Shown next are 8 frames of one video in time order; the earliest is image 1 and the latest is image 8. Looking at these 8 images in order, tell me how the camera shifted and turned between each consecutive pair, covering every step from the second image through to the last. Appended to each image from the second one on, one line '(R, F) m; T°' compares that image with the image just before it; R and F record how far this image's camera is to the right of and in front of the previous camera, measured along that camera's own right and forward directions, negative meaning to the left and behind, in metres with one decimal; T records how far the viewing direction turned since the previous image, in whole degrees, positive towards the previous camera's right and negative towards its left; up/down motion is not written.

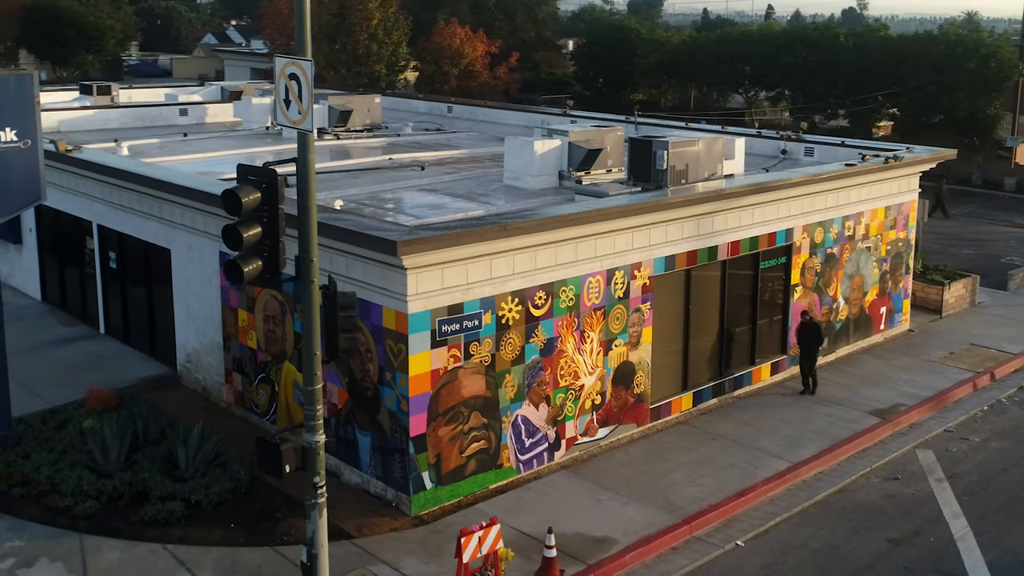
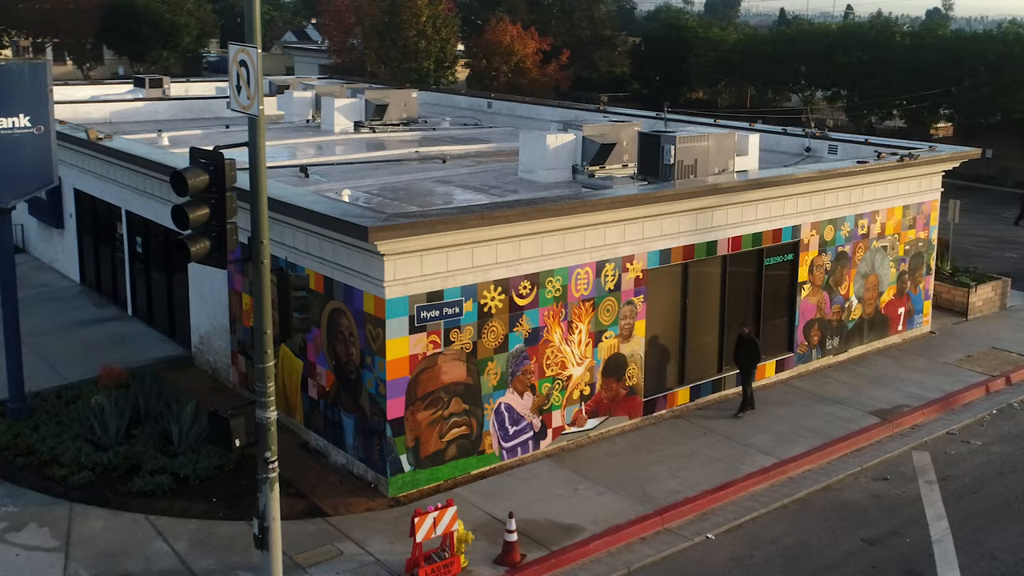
(+1.2, -0.1) m; -4°
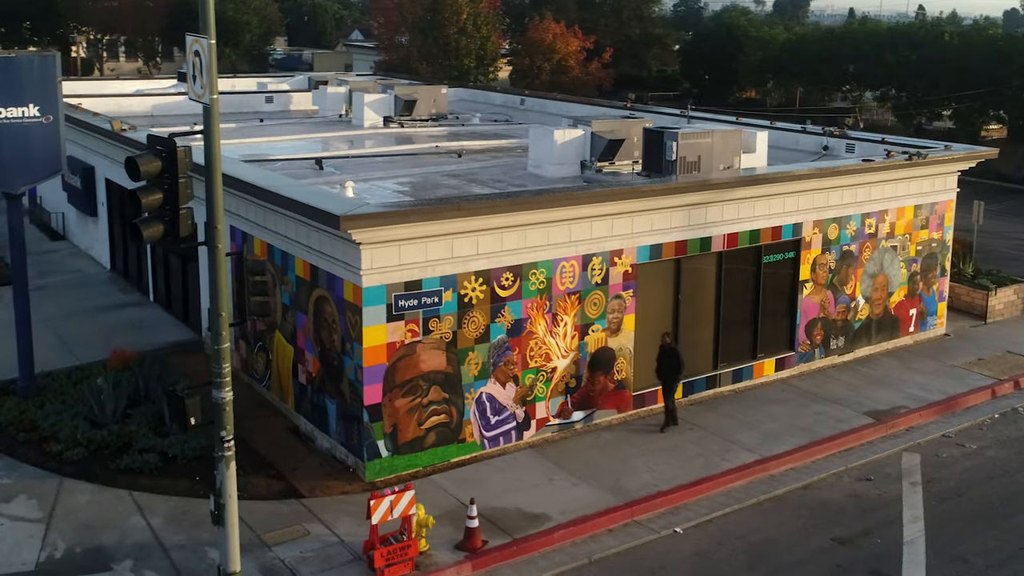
(+1.1, -0.1) m; -4°
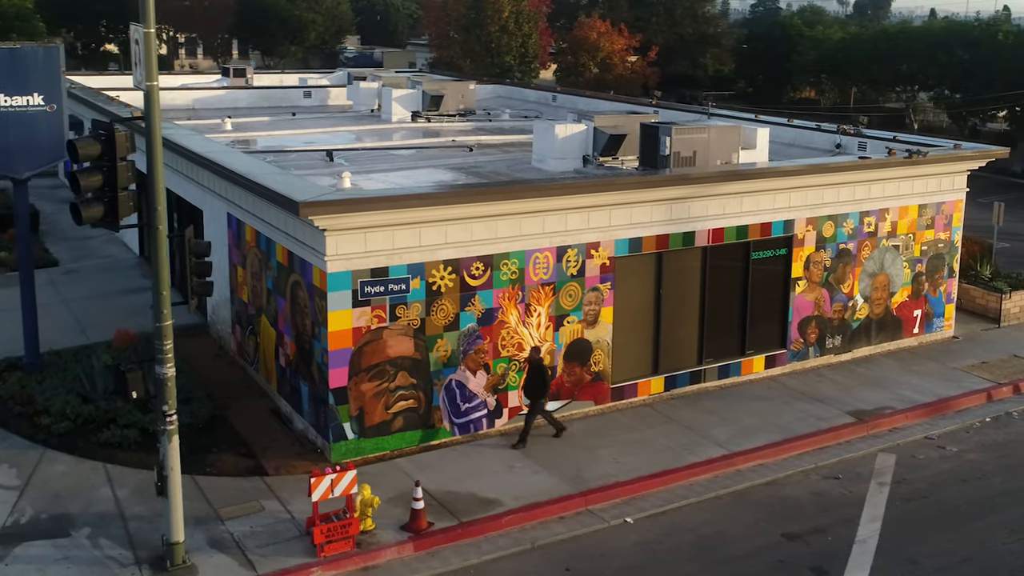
(+1.4, -0.1) m; -4°
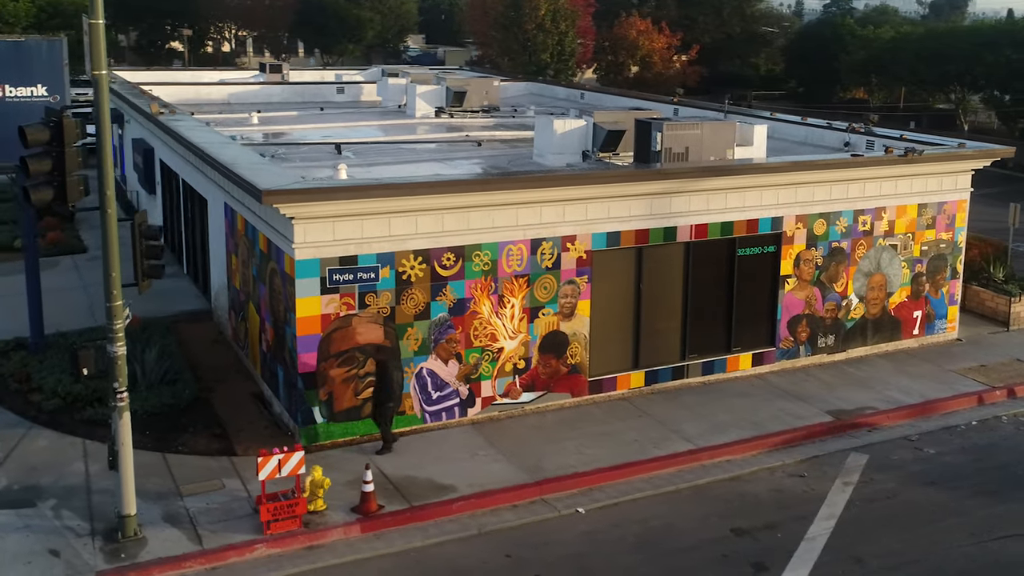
(+1.4, -0.1) m; -4°
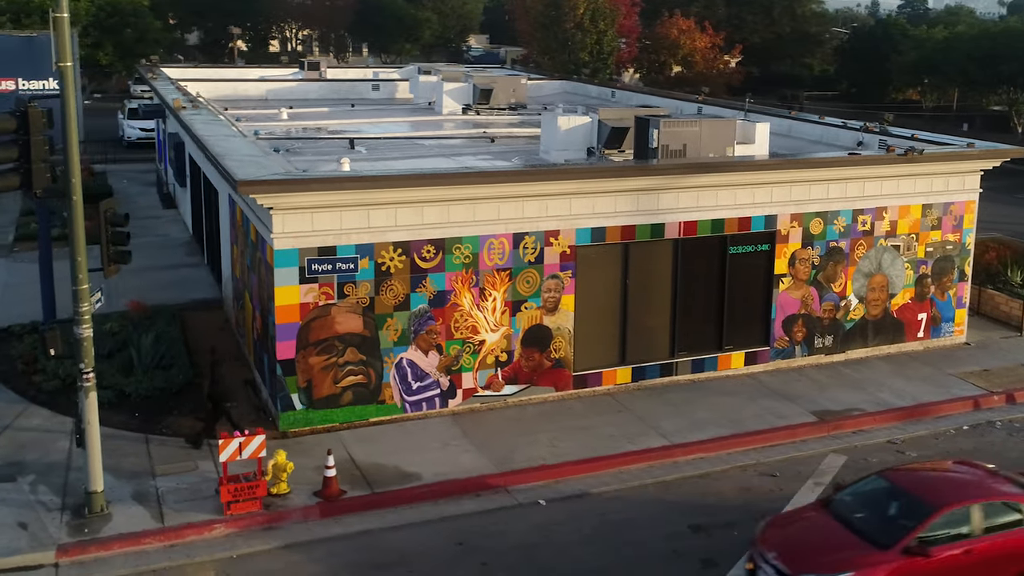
(+1.3, -0.1) m; -4°
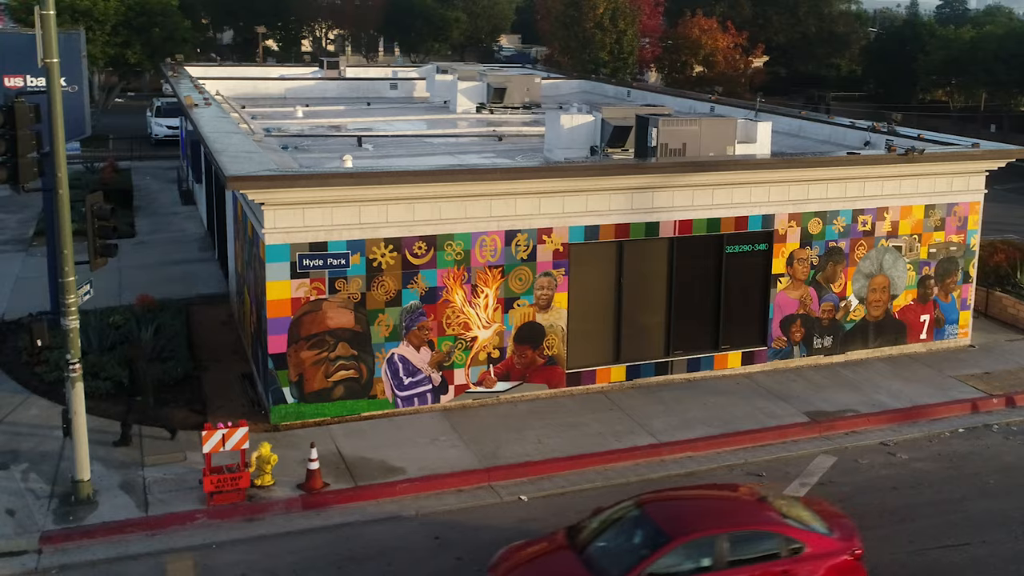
(+0.6, -0.1) m; -2°
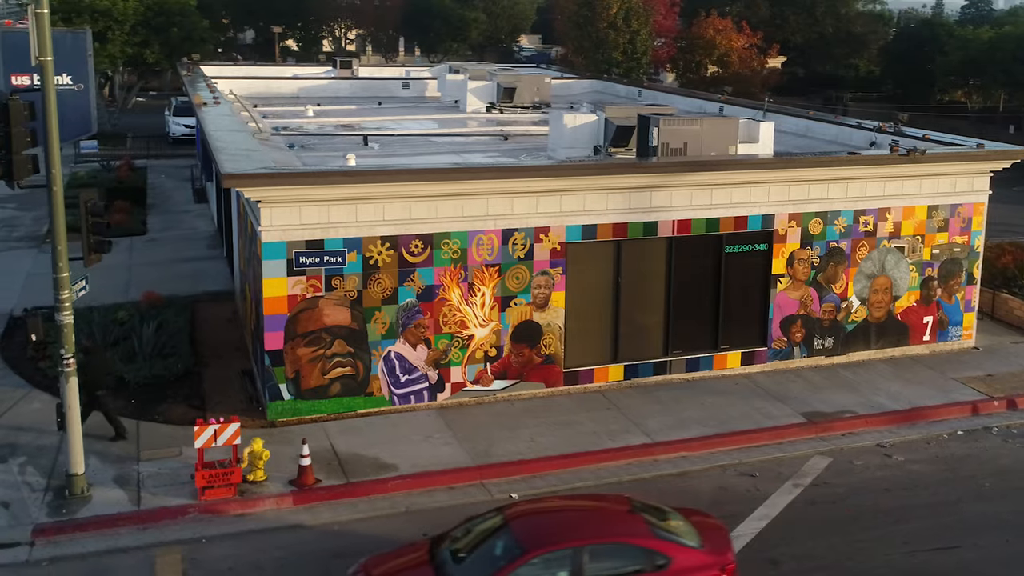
(+0.4, 0.0) m; -1°
